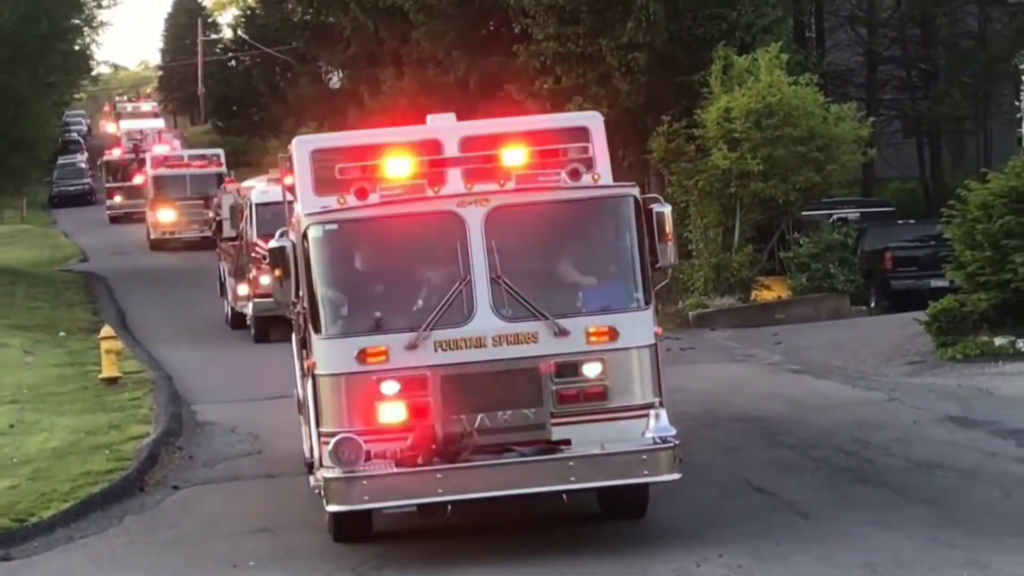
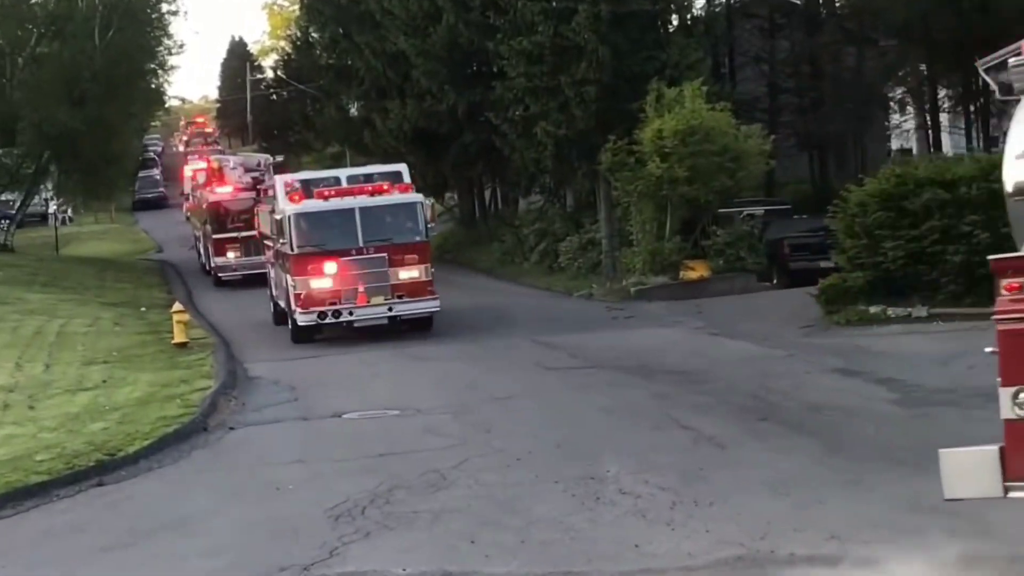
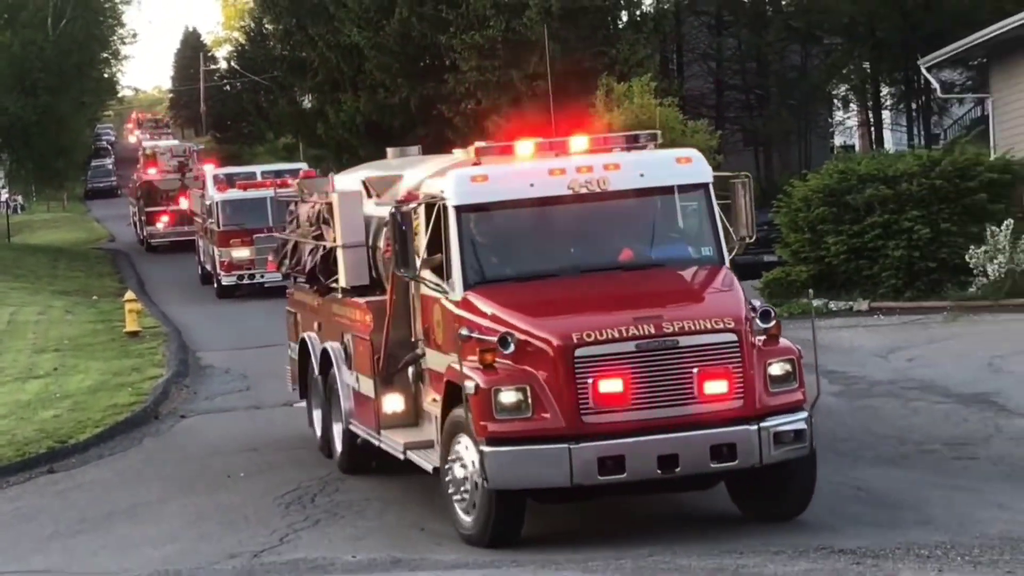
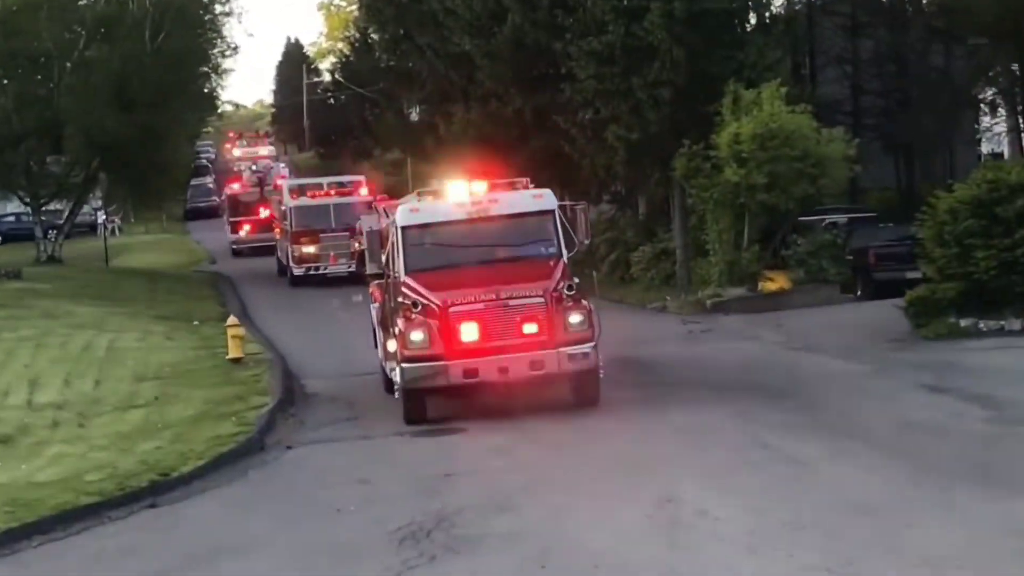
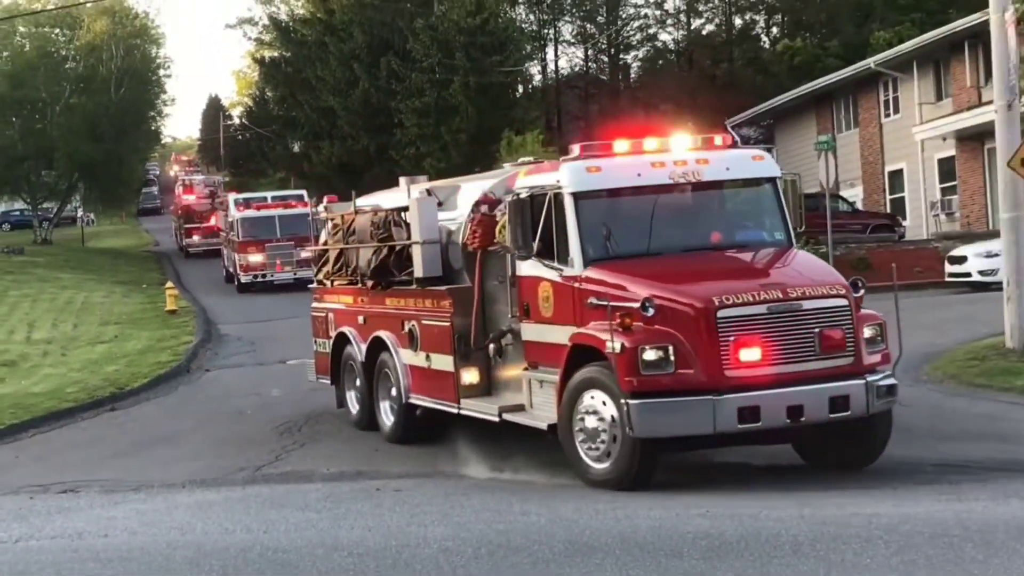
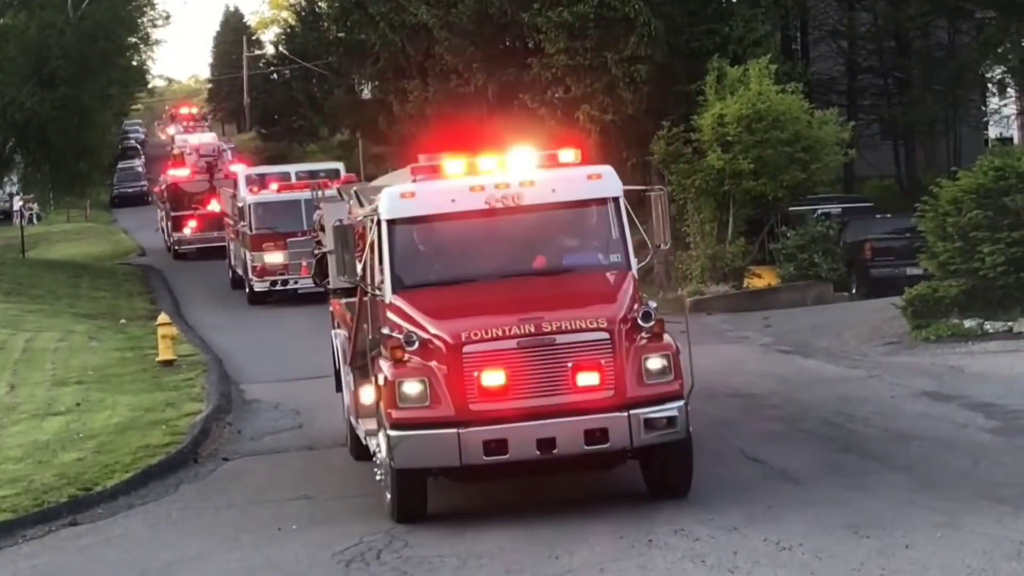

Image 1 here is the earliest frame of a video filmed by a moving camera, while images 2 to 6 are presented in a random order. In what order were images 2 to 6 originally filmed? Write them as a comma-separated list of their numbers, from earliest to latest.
4, 6, 3, 5, 2
